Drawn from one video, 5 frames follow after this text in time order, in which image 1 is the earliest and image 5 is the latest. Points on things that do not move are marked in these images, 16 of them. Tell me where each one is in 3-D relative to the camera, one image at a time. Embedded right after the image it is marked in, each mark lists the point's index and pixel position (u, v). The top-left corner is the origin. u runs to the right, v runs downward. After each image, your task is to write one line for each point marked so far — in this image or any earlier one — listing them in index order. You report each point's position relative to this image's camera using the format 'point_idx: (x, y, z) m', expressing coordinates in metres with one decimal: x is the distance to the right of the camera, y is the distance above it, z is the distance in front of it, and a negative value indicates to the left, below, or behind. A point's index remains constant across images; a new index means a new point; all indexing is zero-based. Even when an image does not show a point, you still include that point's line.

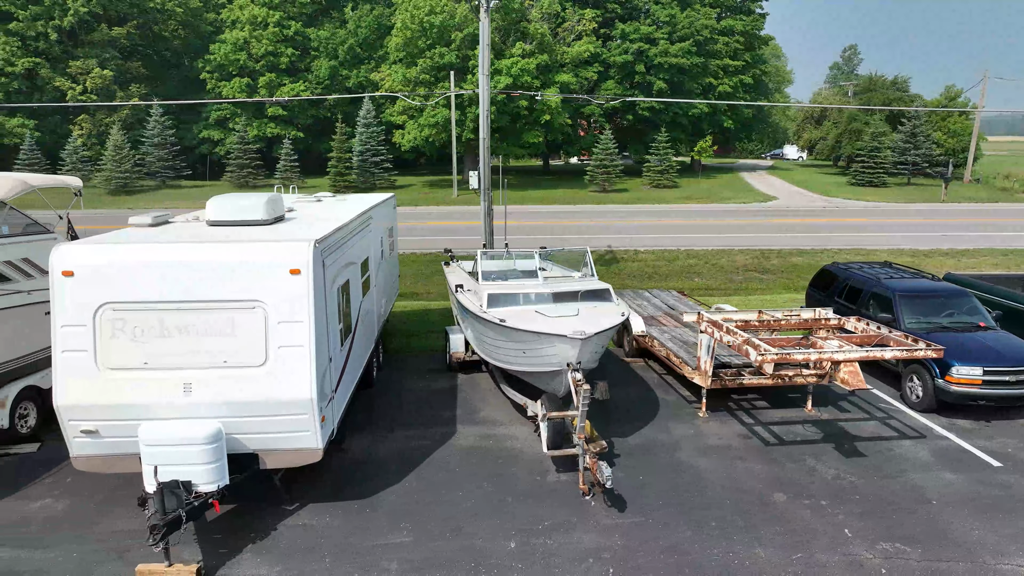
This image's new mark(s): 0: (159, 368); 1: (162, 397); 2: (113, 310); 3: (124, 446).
0: (-3.1, -0.7, +5.4) m
1: (-3.1, -1.0, +5.4) m
2: (-3.5, -0.2, +5.4) m
3: (-3.5, -1.4, +5.6) m
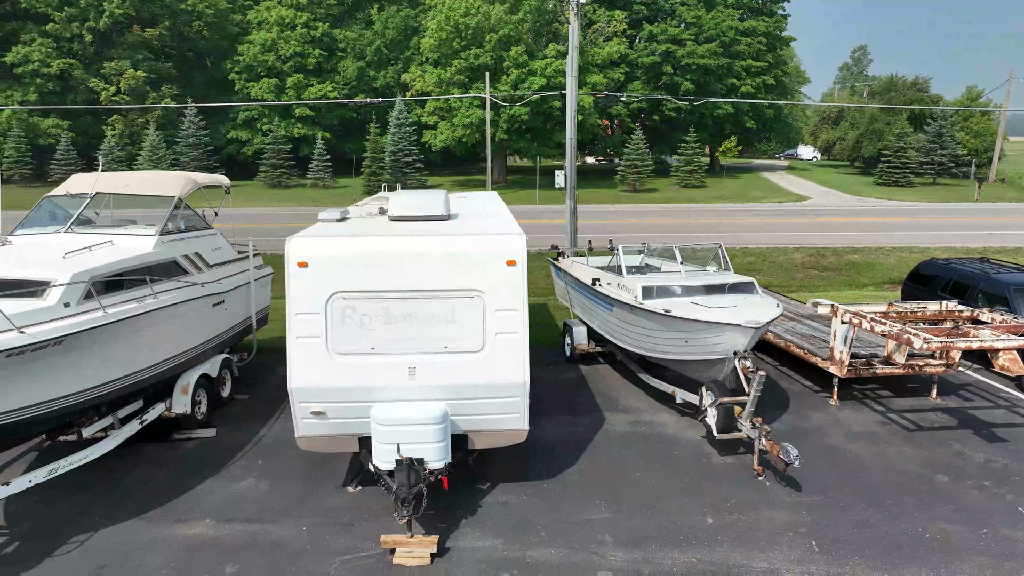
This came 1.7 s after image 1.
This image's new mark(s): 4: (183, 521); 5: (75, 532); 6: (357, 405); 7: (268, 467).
0: (-1.2, -0.6, +5.8) m
1: (-1.1, -0.9, +5.8) m
2: (-1.6, -0.1, +5.8) m
3: (-1.6, -1.3, +5.9) m
4: (-3.2, -2.2, +6.0) m
5: (-4.1, -2.3, +5.8) m
6: (-1.5, -1.1, +5.8) m
7: (-2.7, -2.0, +7.0) m
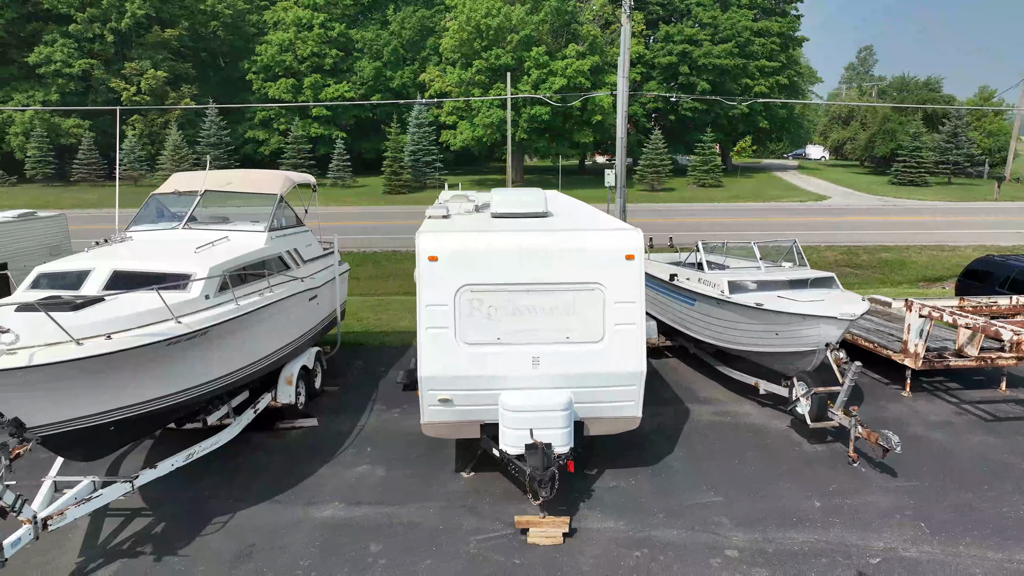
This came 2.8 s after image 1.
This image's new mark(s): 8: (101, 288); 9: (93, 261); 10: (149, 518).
0: (0.0, -0.6, +6.1) m
1: (0.0, -0.8, +6.0) m
2: (-0.4, 0.0, +6.0) m
3: (-0.4, -1.3, +6.2) m
4: (-2.0, -2.2, +6.2) m
5: (-2.9, -2.2, +6.1) m
6: (-0.3, -1.0, +6.1) m
7: (-1.6, -1.9, +7.2) m
8: (-3.8, 0.0, +5.8) m
9: (-4.1, +0.3, +6.1) m
10: (-3.5, -2.2, +6.0) m
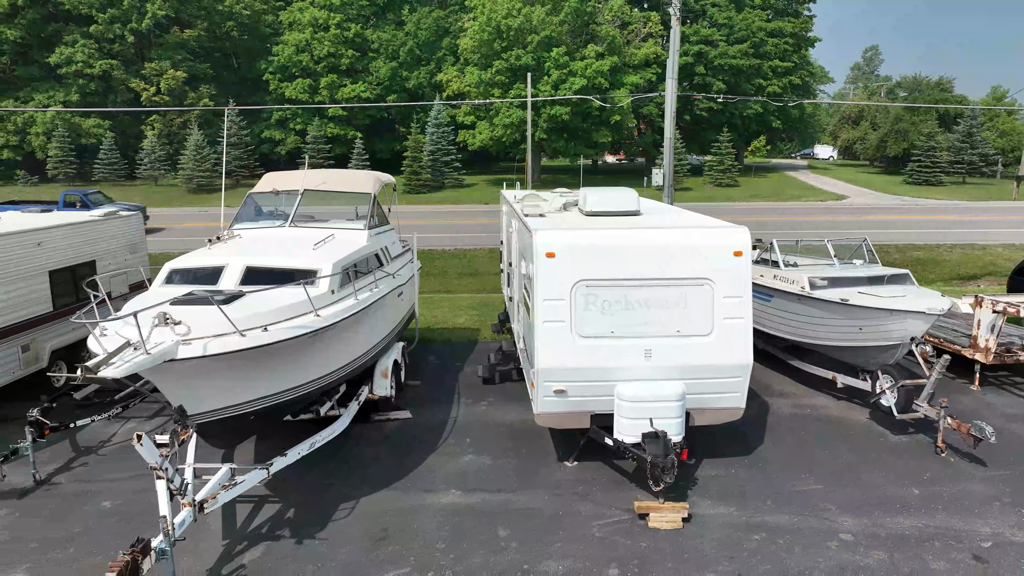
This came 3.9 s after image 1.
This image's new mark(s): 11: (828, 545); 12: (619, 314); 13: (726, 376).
0: (+1.1, -0.5, +6.3) m
1: (+1.2, -0.8, +6.3) m
2: (+0.8, 0.0, +6.3) m
3: (+0.8, -1.2, +6.4) m
4: (-0.8, -2.1, +6.5) m
5: (-1.8, -2.2, +6.4) m
6: (+0.9, -1.0, +6.3) m
7: (-0.4, -1.9, +7.5) m
8: (-2.7, 0.0, +6.1) m
9: (-3.0, +0.3, +6.4) m
10: (-2.4, -2.2, +6.2) m
11: (+2.9, -2.3, +5.6) m
12: (+1.1, -0.3, +6.3) m
13: (+2.2, -0.9, +6.4) m
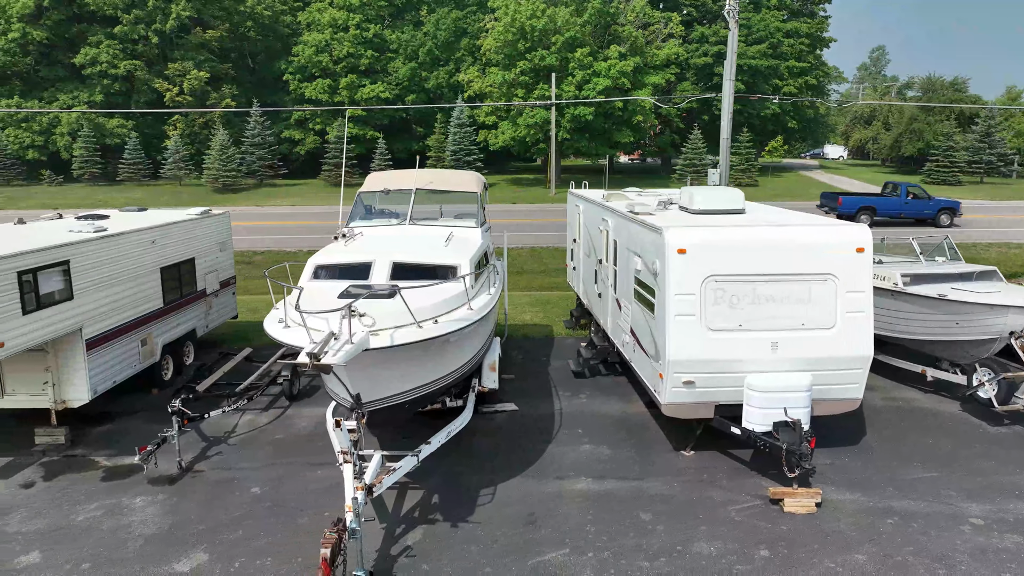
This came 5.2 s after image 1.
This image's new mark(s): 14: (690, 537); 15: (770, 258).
0: (+2.5, -0.5, +6.6) m
1: (+2.6, -0.7, +6.5) m
2: (+2.2, +0.1, +6.5) m
3: (+2.2, -1.2, +6.7) m
4: (+0.6, -2.1, +6.7) m
5: (-0.4, -2.1, +6.6) m
6: (+2.3, -0.9, +6.6) m
7: (+1.0, -1.8, +7.7) m
8: (-1.3, +0.1, +6.3) m
9: (-1.6, +0.4, +6.6) m
10: (-1.0, -2.1, +6.5) m
11: (+4.3, -2.3, +5.9) m
12: (+2.5, -0.2, +6.5) m
13: (+3.6, -0.9, +6.7) m
14: (+1.7, -2.3, +5.7) m
15: (+2.7, +0.3, +6.5) m
